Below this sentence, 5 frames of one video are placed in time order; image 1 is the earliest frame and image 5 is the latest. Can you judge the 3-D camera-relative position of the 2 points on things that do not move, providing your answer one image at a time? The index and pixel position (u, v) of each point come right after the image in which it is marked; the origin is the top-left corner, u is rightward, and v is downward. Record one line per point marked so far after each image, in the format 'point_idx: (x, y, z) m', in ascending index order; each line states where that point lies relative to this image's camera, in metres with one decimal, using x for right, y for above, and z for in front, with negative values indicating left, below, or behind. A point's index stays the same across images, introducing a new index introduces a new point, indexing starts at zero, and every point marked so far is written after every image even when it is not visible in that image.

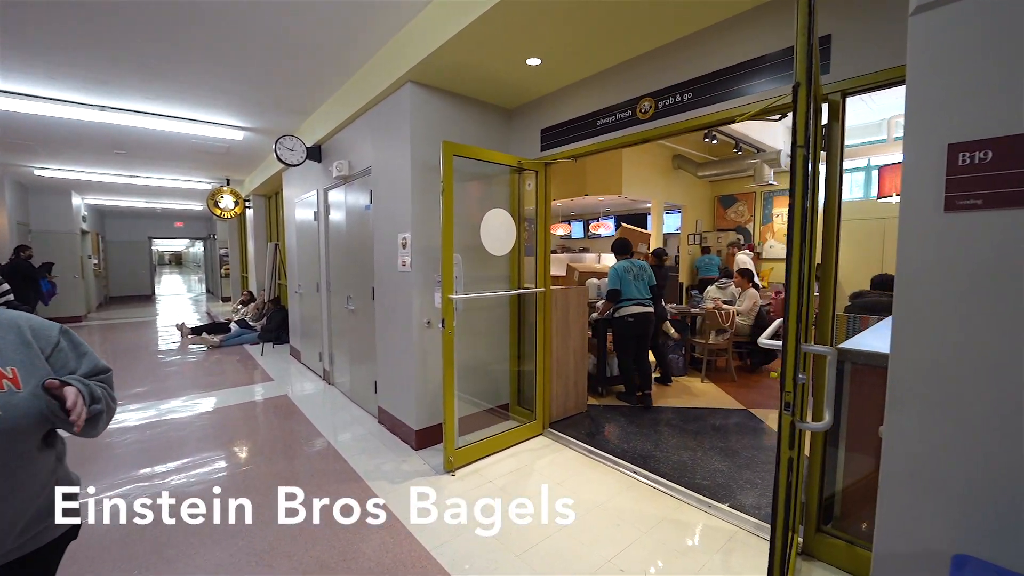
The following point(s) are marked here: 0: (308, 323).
0: (-3.0, -0.5, +6.3) m
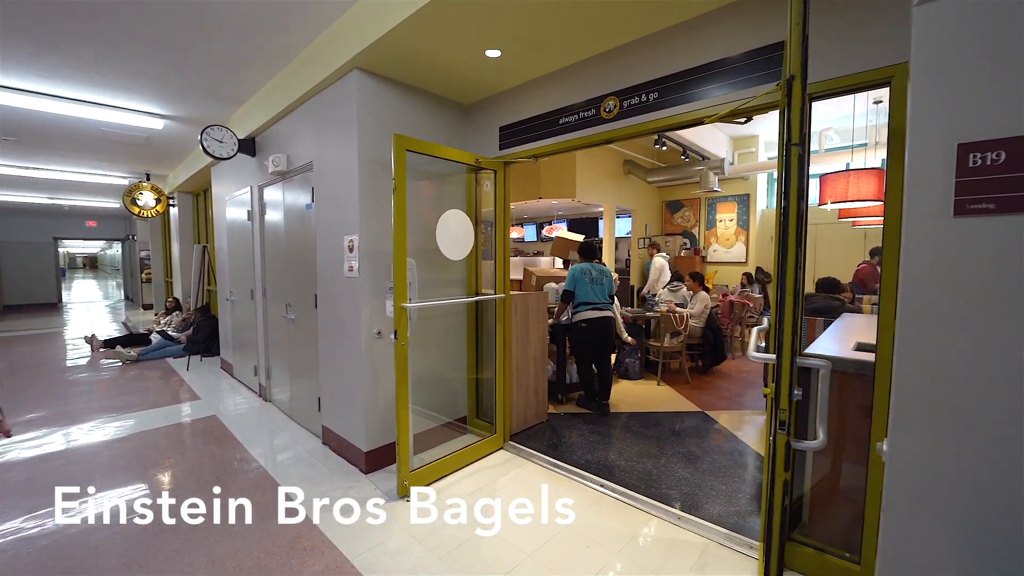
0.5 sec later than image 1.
0: (-3.6, -0.6, +5.7) m
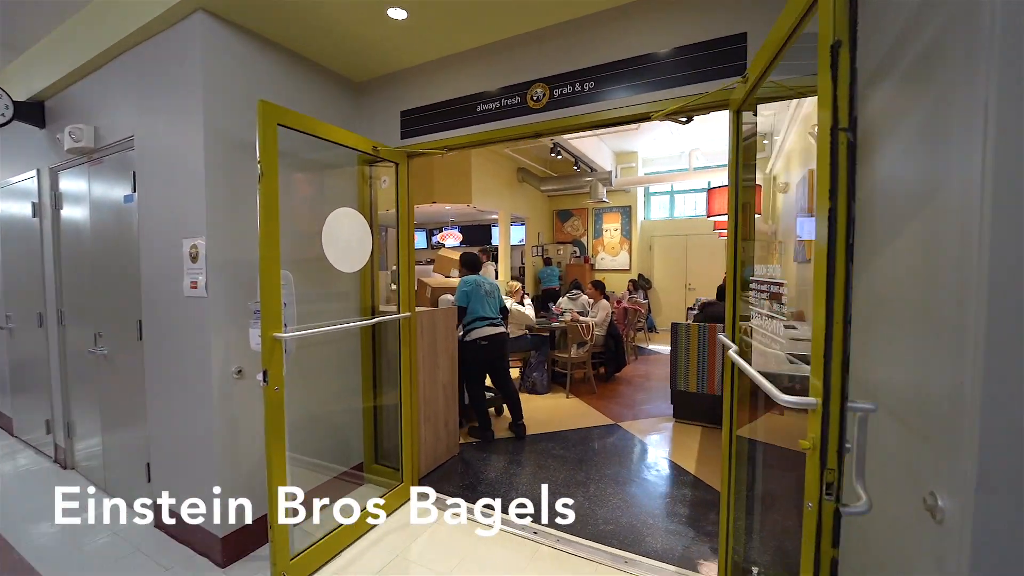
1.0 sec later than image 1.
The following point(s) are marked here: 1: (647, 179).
0: (-4.7, -0.8, +4.1) m
1: (+3.0, +2.4, +9.4) m
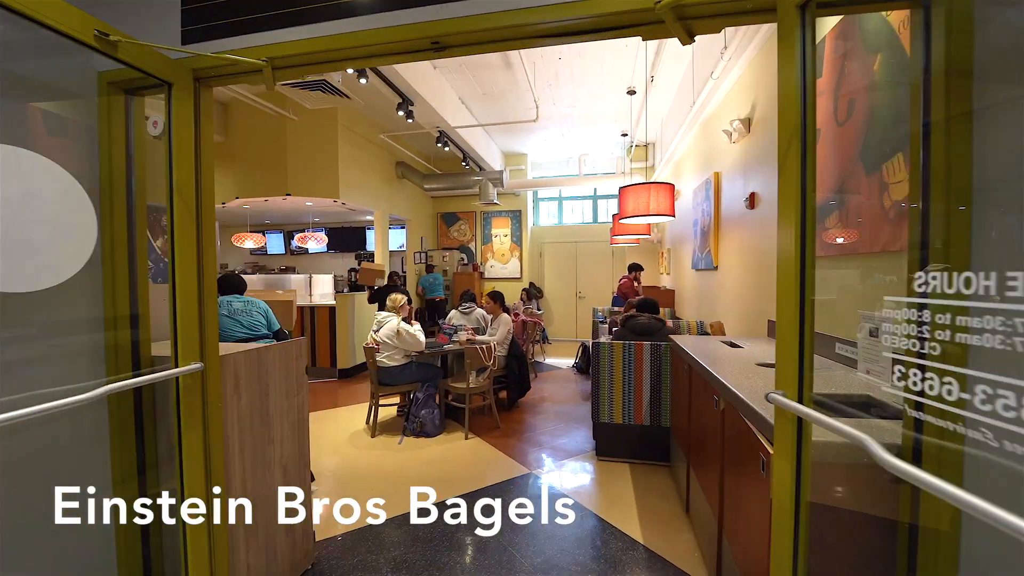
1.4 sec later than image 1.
0: (-5.3, -1.0, +1.7) m
1: (+0.5, +2.2, +8.9) m
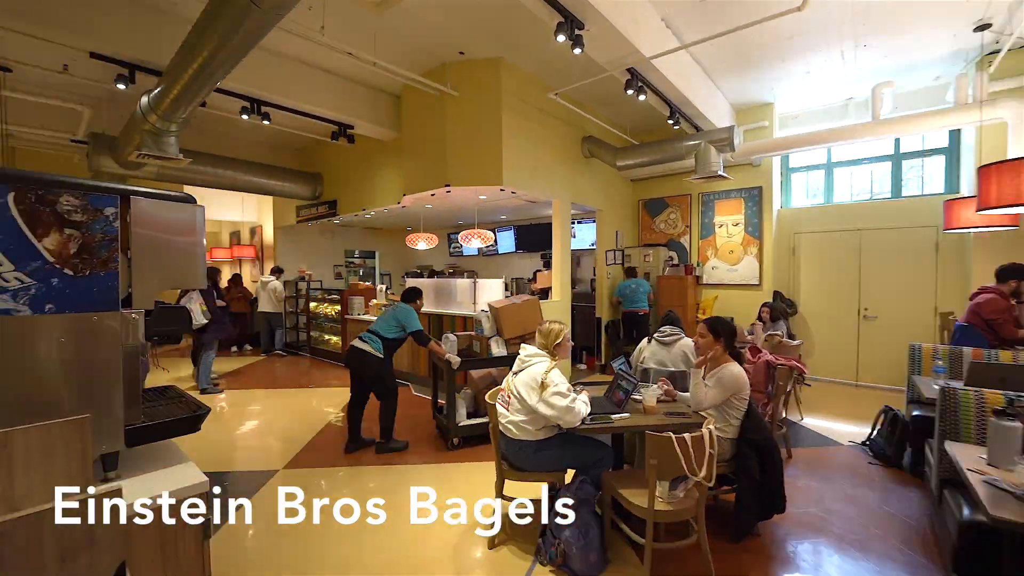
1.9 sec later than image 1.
0: (-4.8, -1.0, +2.2) m
1: (+3.8, +2.0, +5.9) m
